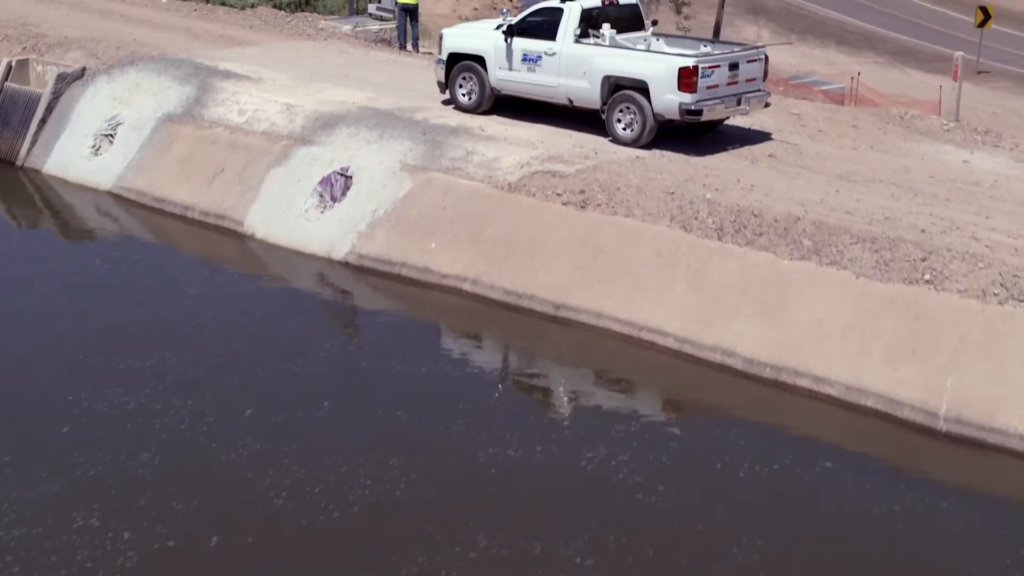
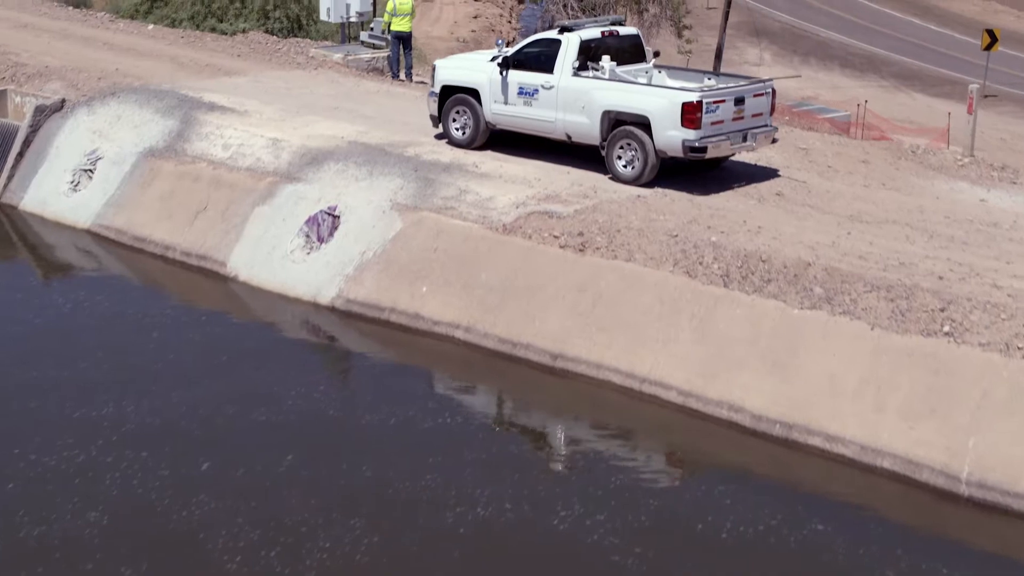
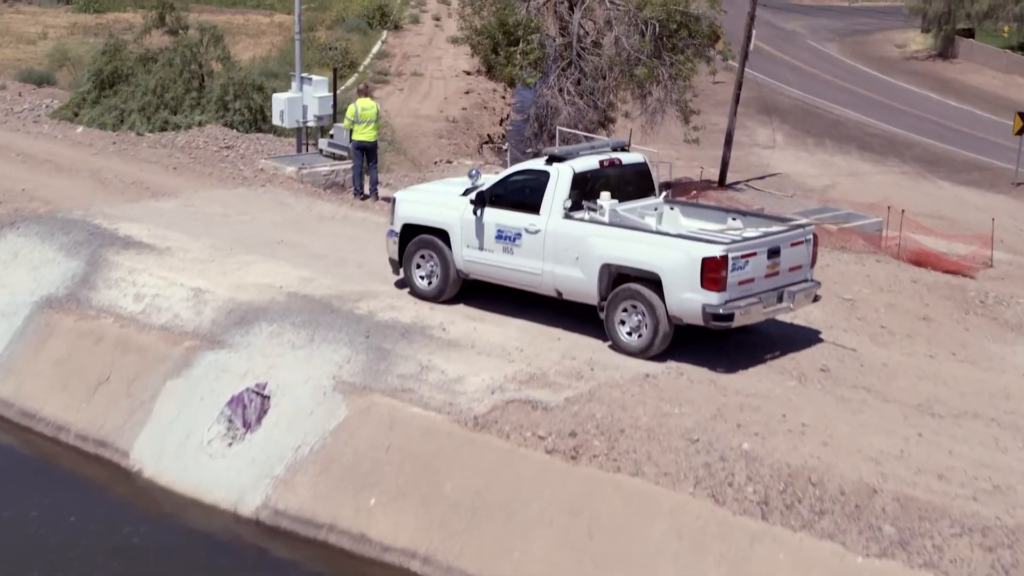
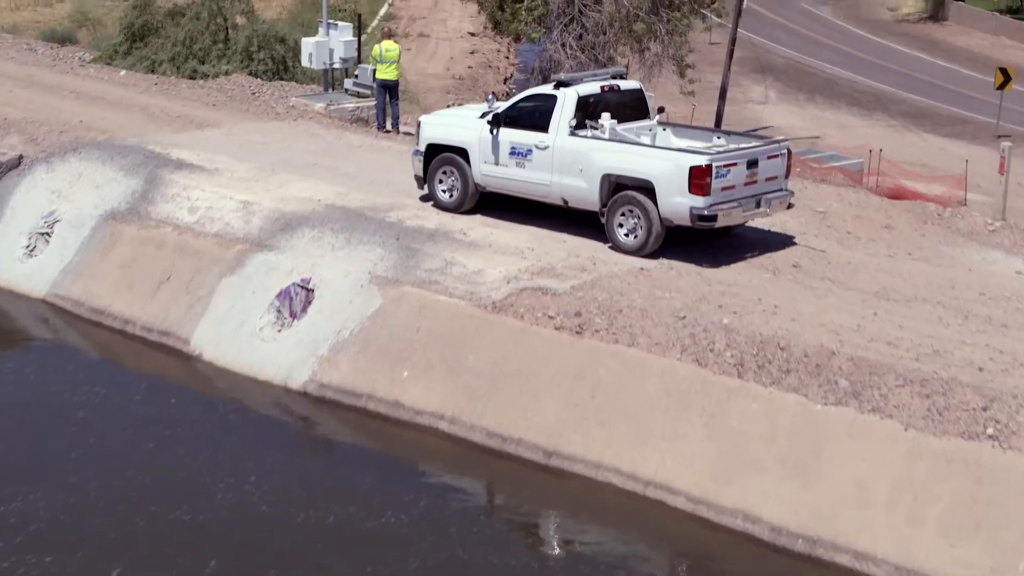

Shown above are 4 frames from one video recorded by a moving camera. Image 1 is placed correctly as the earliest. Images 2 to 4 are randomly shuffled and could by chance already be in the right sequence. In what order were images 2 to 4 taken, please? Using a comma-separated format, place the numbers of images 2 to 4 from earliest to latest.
2, 4, 3
